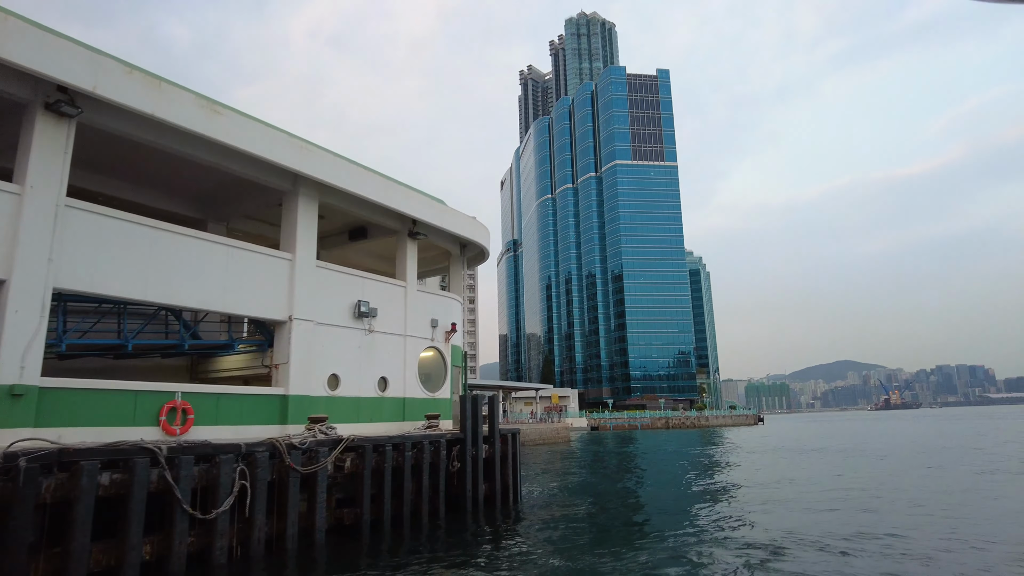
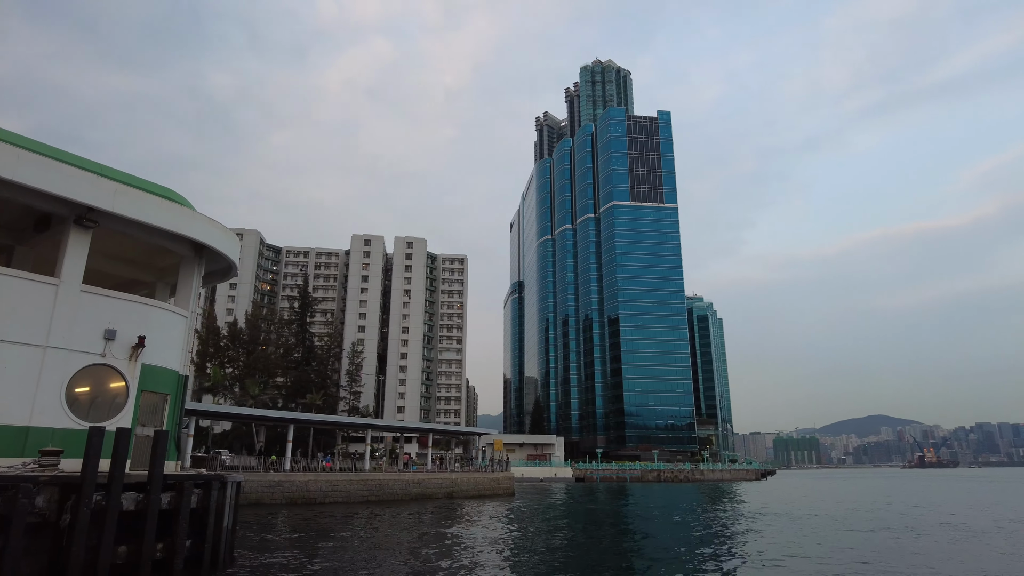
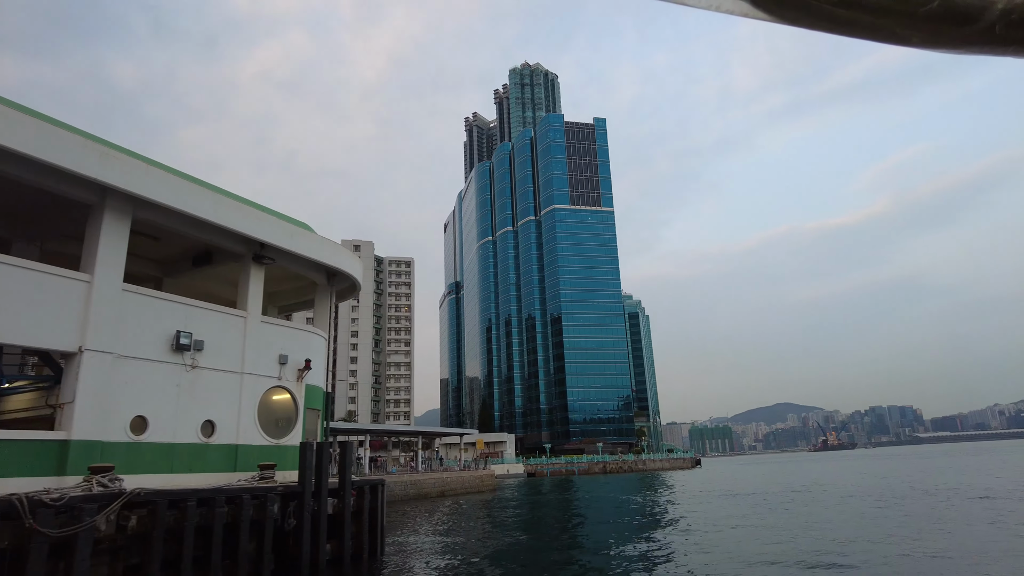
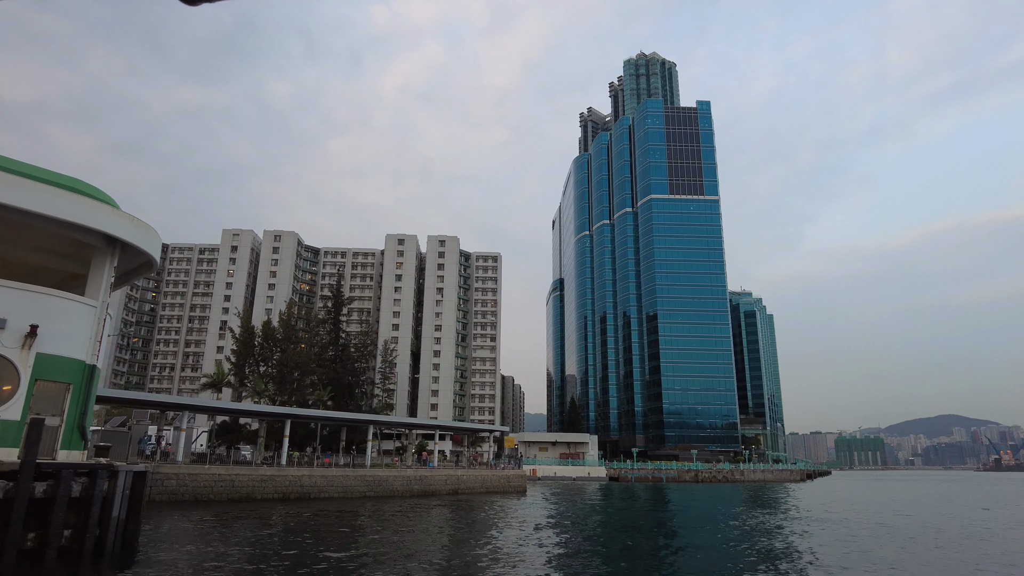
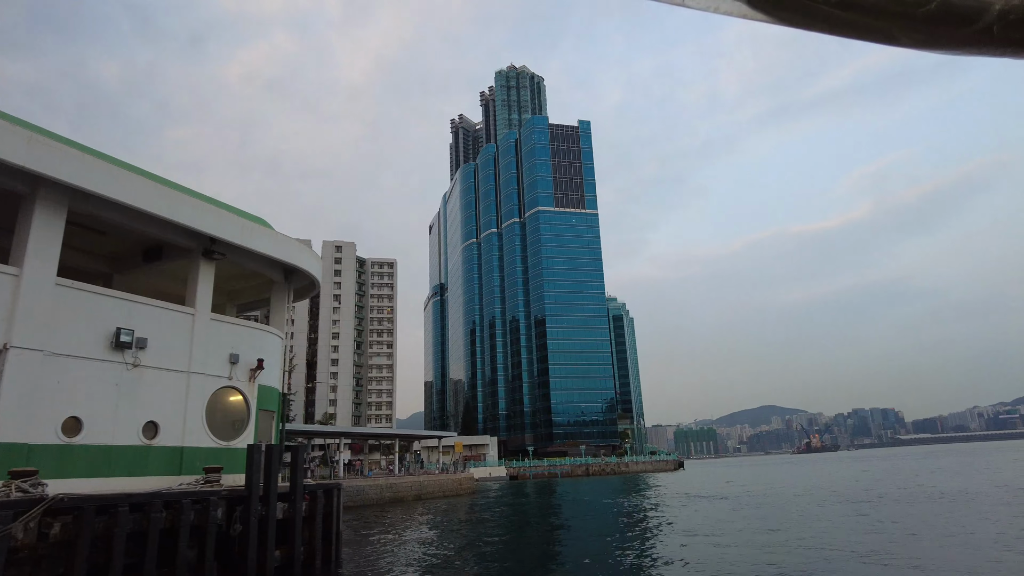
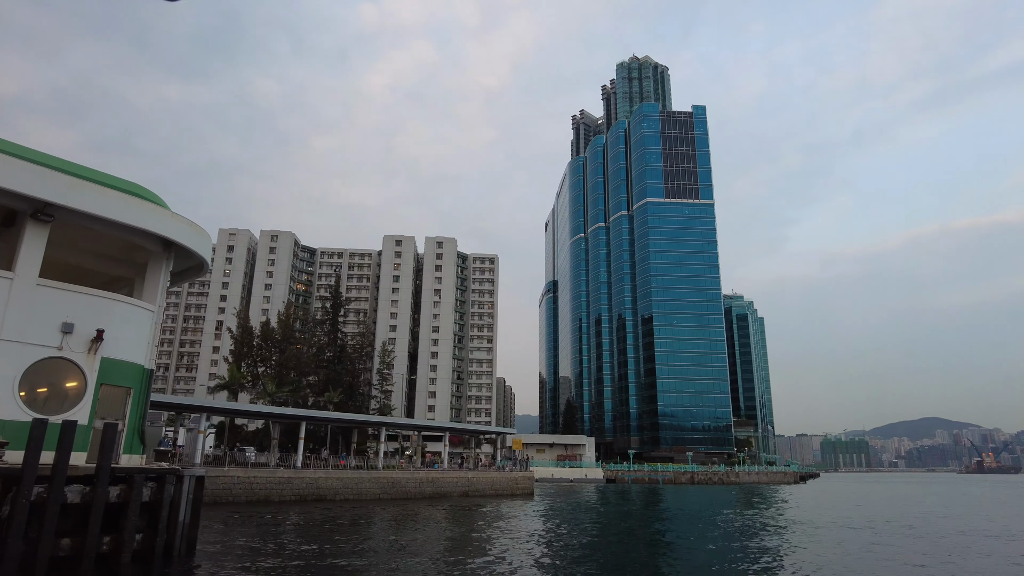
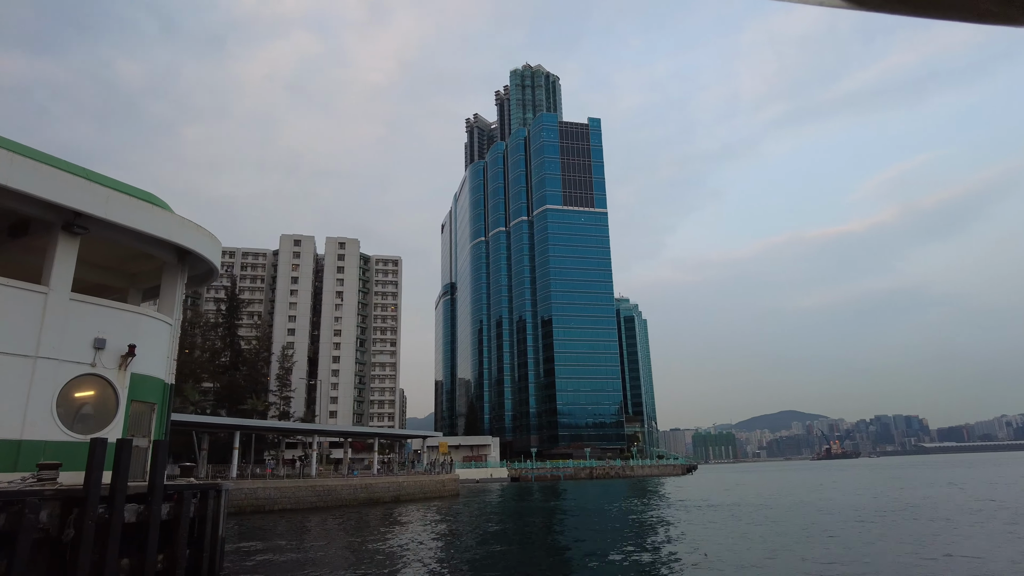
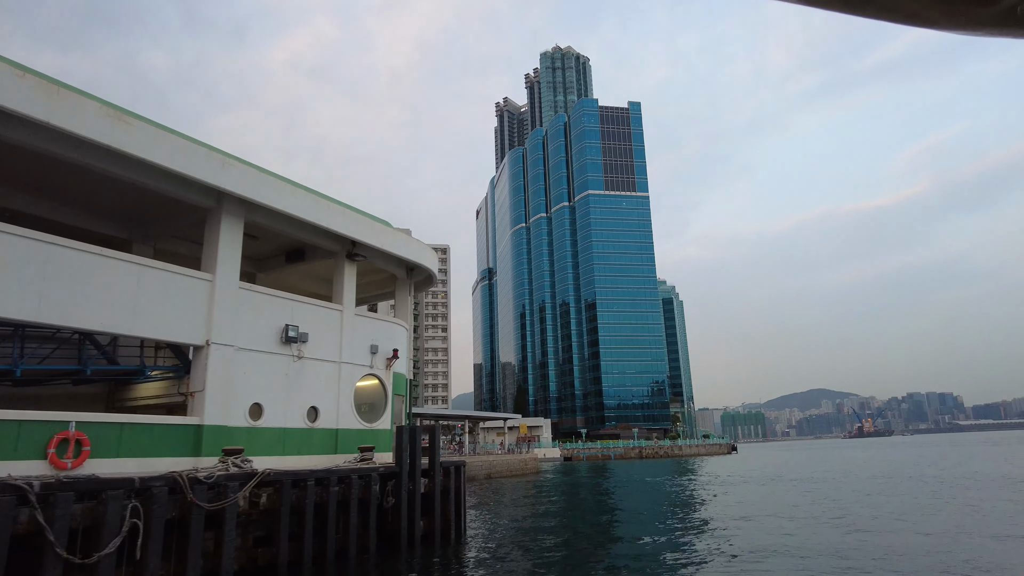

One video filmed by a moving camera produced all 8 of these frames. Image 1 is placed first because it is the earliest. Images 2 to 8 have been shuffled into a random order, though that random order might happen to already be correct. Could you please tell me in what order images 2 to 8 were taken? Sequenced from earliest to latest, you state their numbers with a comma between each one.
8, 3, 5, 7, 2, 6, 4
